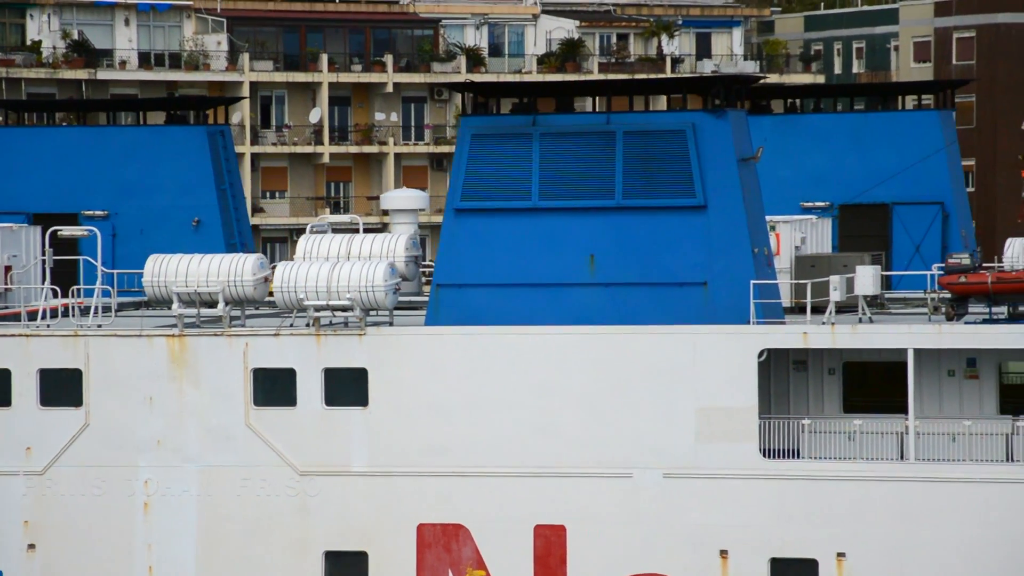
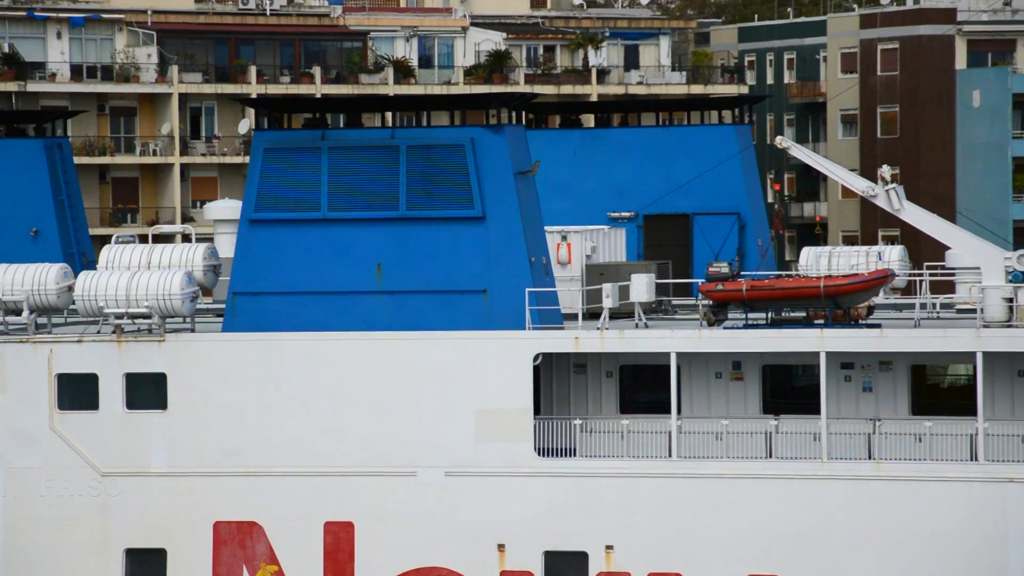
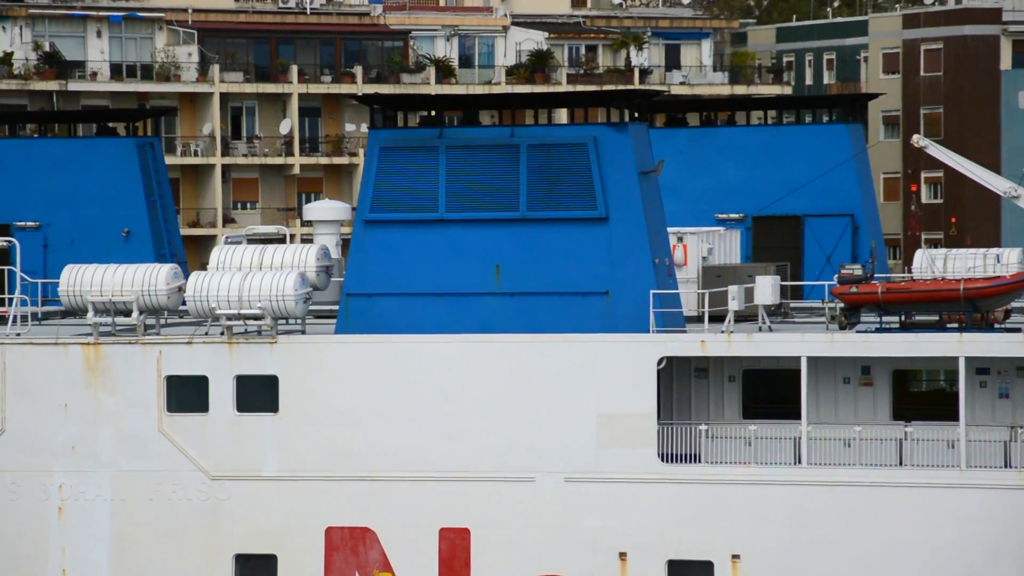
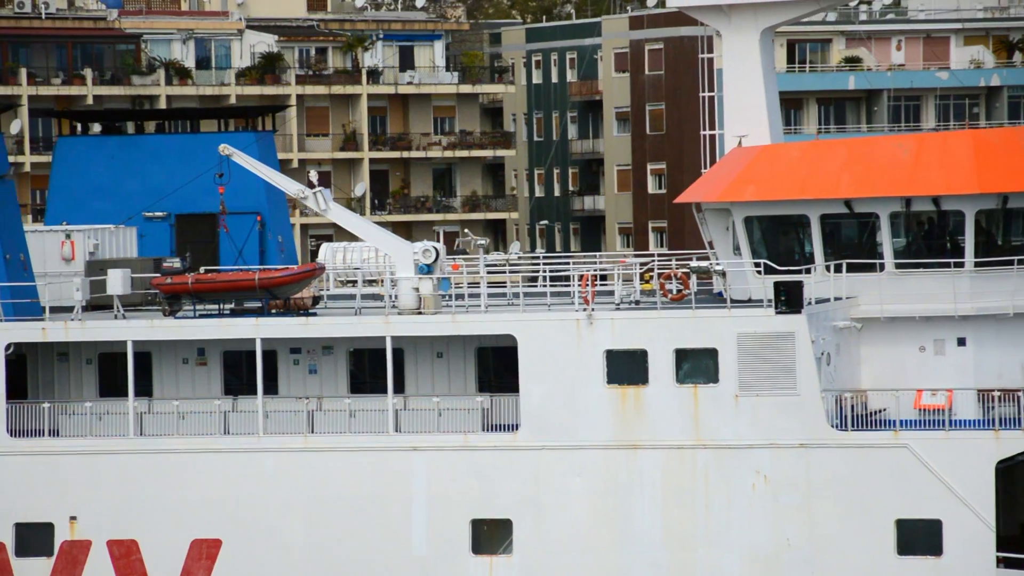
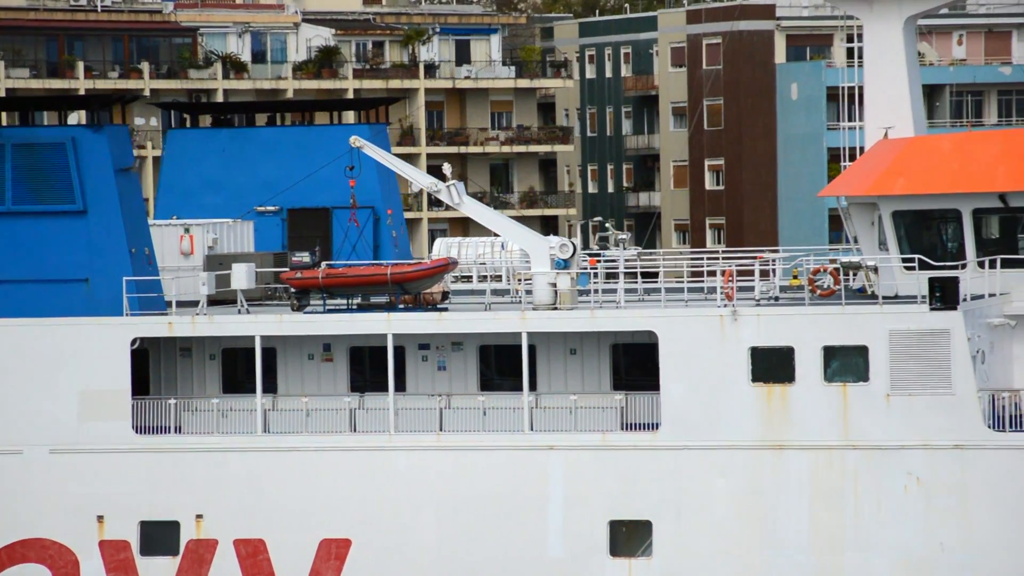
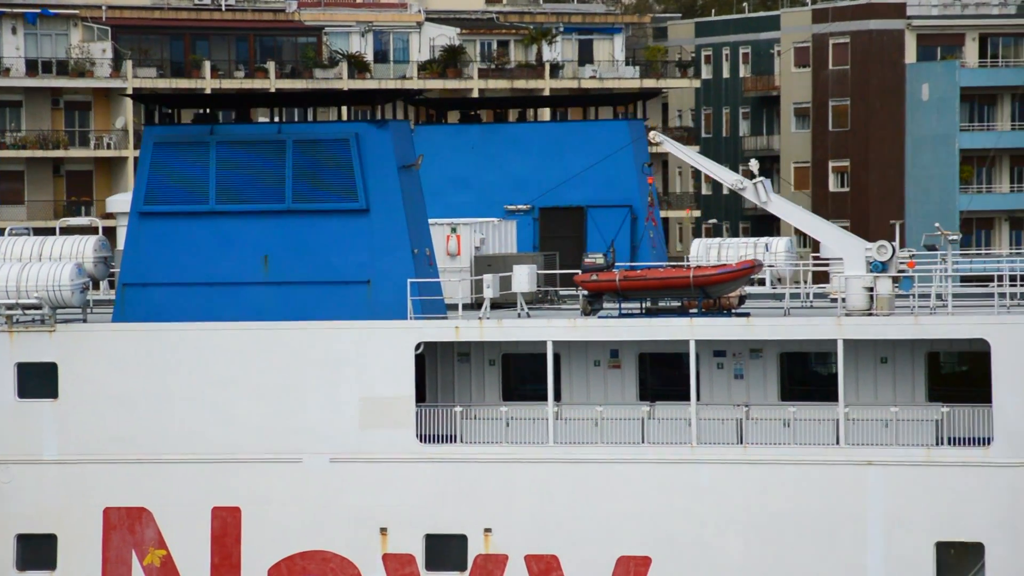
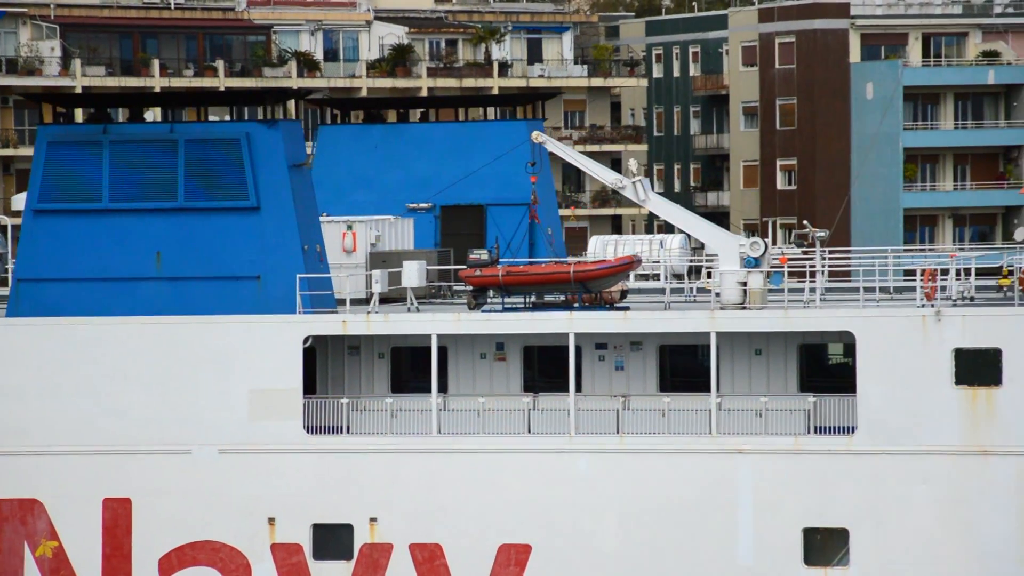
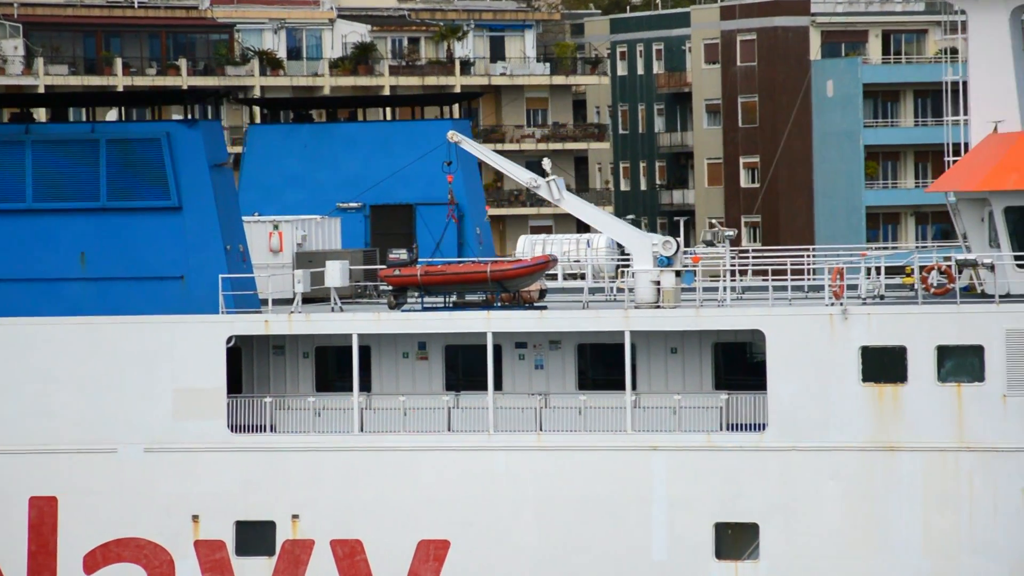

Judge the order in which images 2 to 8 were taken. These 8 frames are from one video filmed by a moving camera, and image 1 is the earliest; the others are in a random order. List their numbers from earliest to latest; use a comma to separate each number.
3, 2, 6, 7, 8, 5, 4
